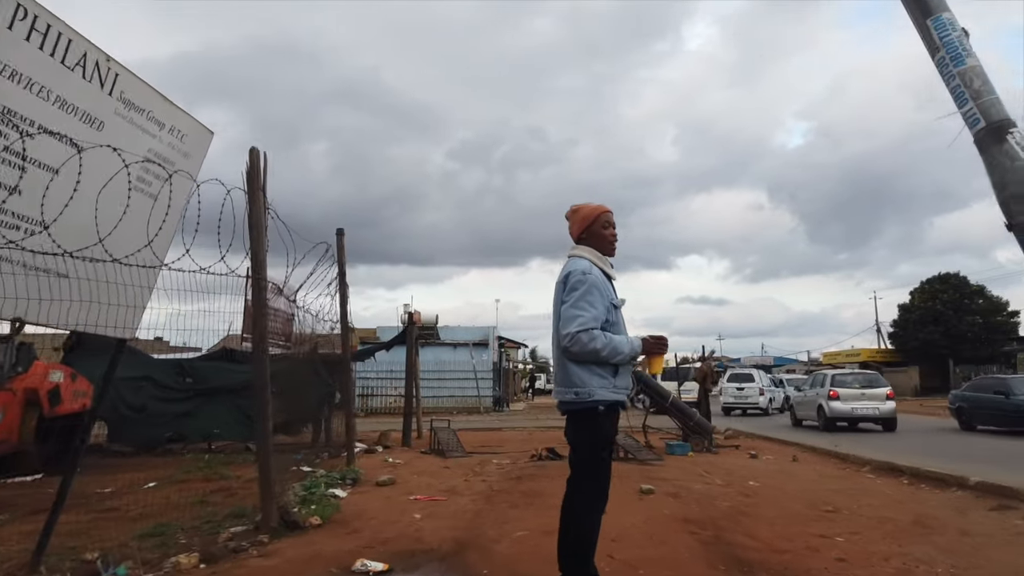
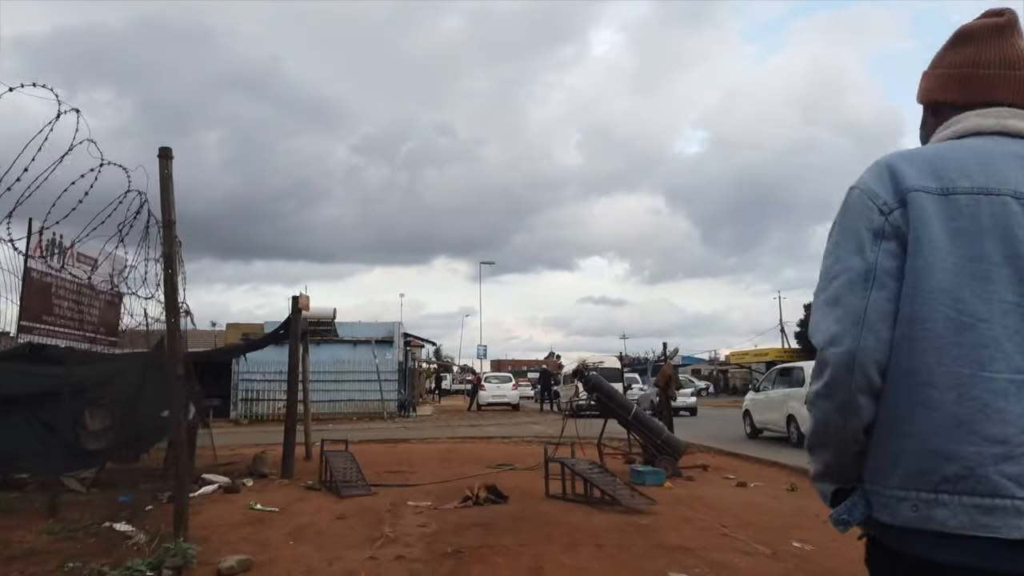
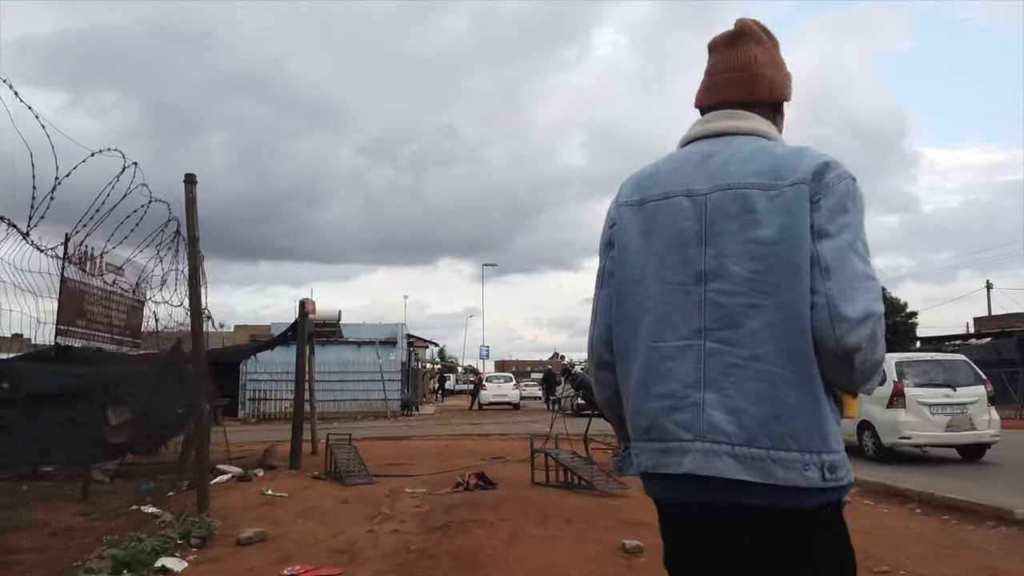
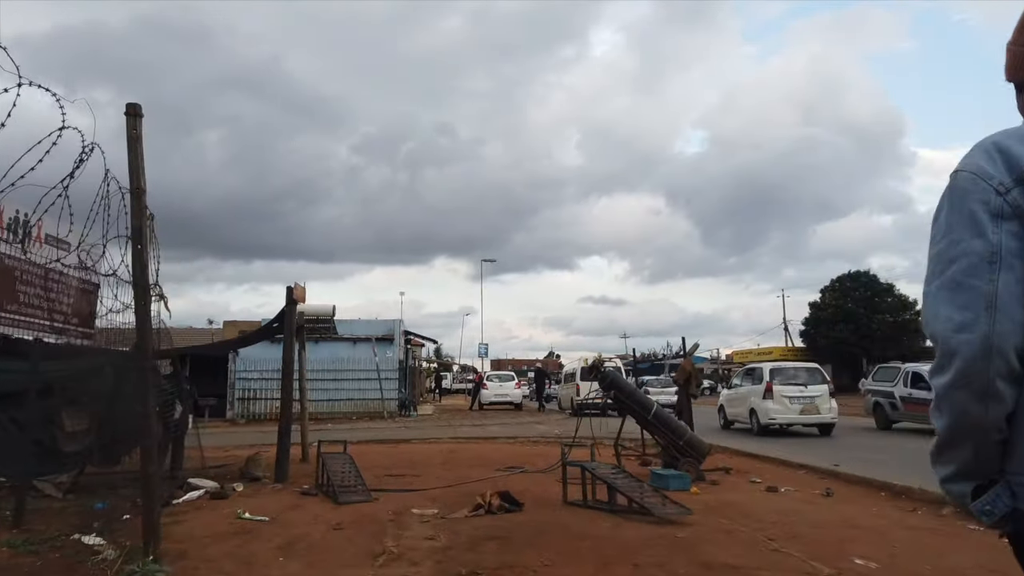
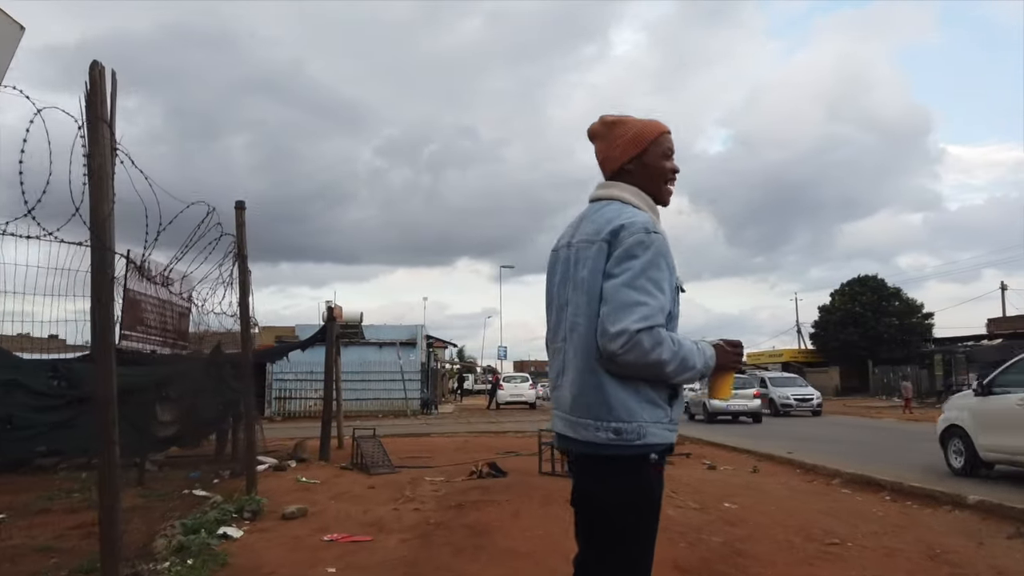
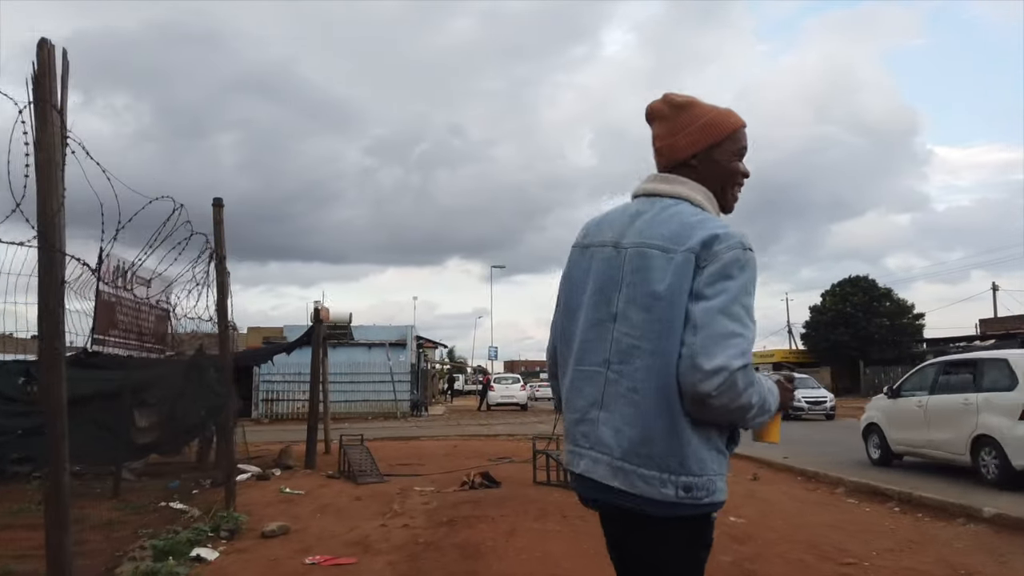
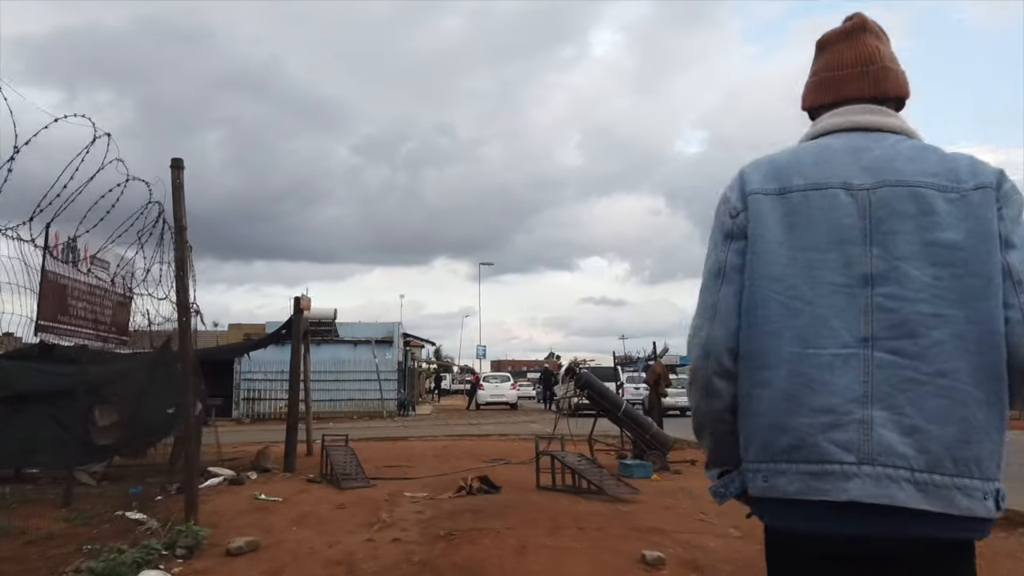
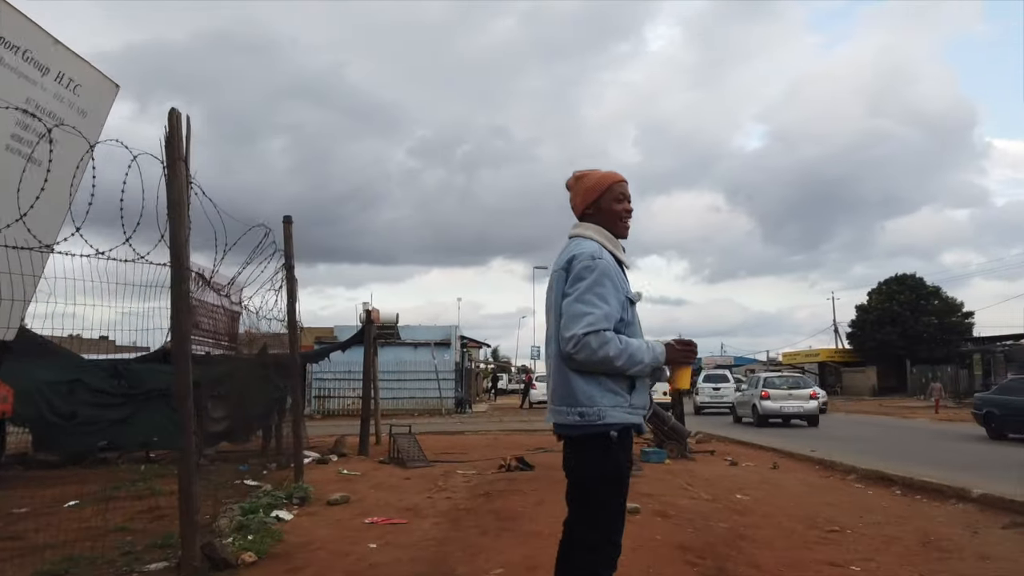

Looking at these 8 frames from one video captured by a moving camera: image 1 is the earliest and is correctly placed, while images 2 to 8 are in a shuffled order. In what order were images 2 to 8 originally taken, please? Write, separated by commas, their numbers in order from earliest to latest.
8, 5, 6, 3, 7, 2, 4
